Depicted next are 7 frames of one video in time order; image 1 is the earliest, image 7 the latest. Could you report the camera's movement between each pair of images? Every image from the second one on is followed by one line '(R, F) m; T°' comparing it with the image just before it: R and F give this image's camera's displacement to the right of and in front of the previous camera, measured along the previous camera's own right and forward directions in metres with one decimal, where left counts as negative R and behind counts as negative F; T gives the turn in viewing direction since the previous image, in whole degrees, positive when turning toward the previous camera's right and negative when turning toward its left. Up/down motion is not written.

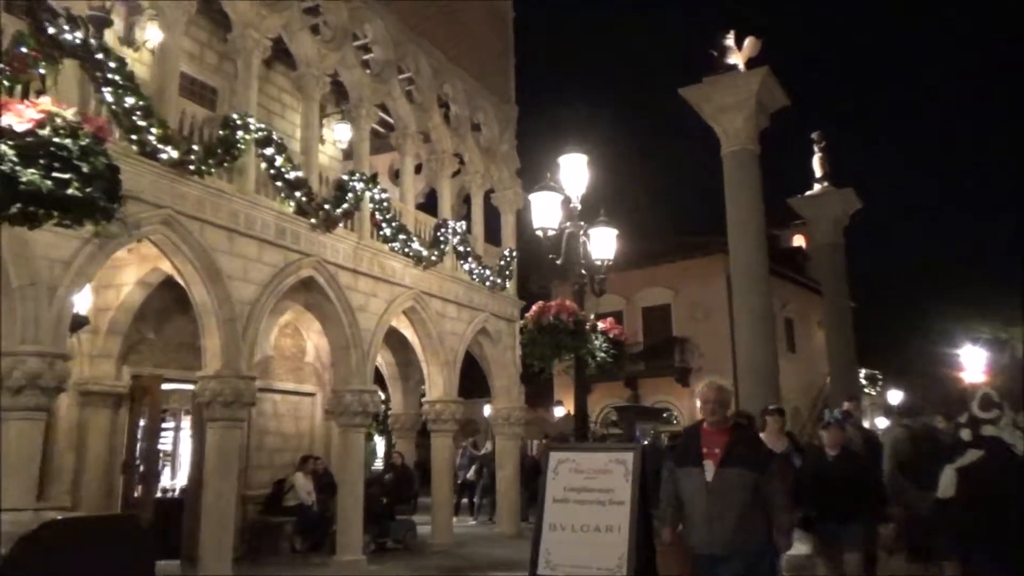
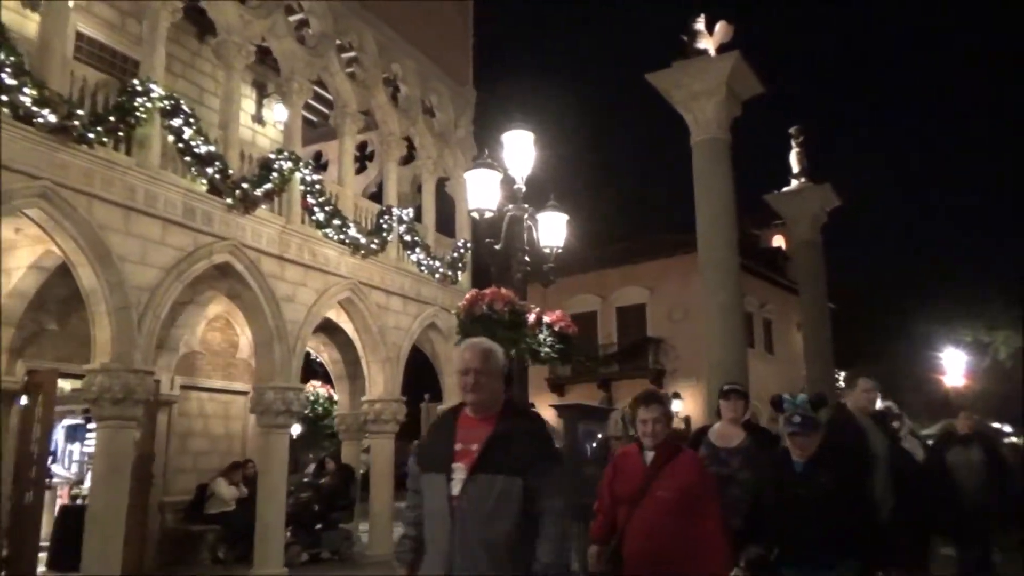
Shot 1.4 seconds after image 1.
(+0.6, +0.9) m; +1°
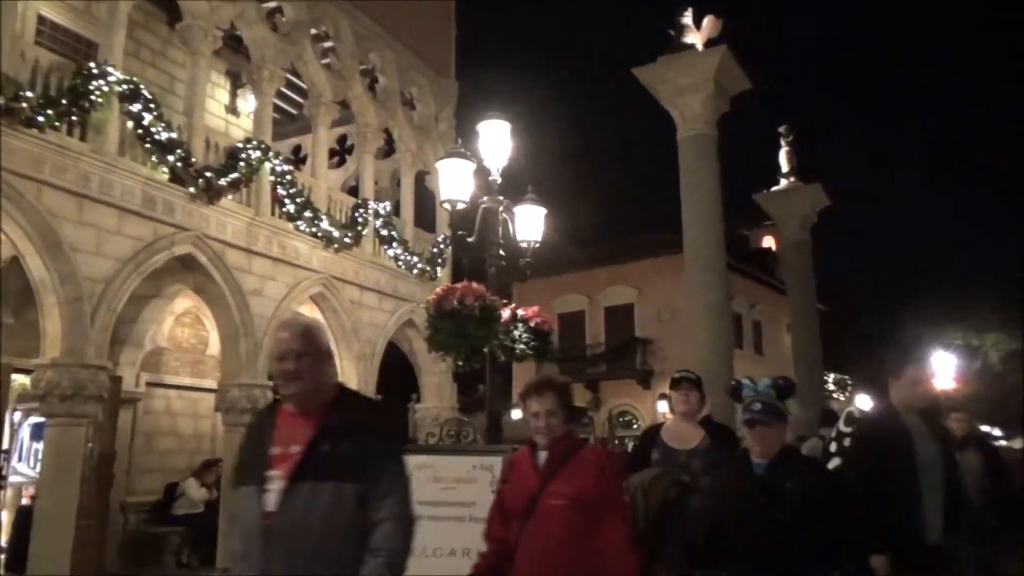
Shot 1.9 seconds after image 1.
(+0.2, +0.3) m; +1°
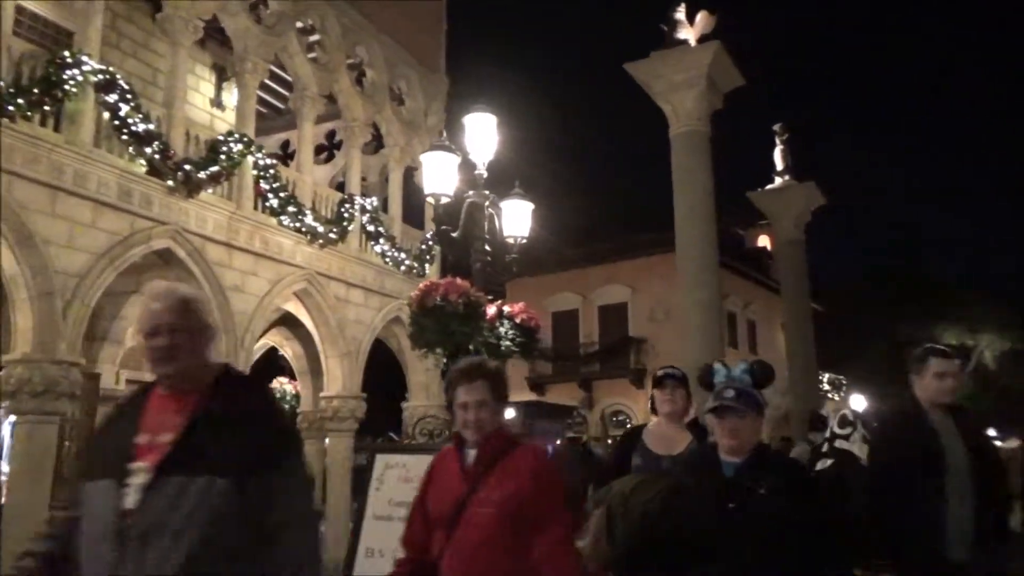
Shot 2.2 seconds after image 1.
(+0.1, +0.2) m; 0°
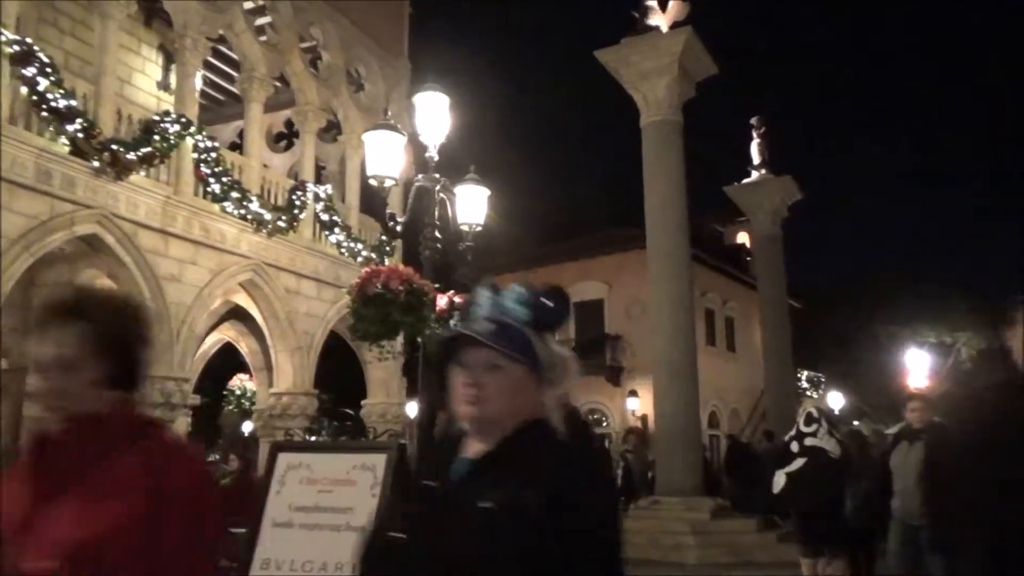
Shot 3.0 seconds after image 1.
(+0.4, +0.5) m; +1°
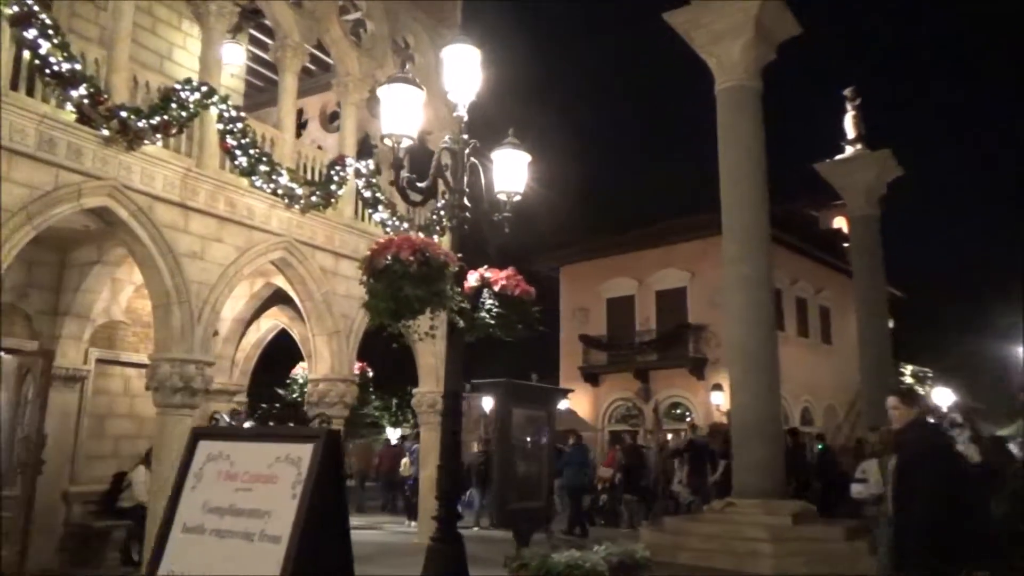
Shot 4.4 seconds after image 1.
(+0.5, +1.0) m; -7°
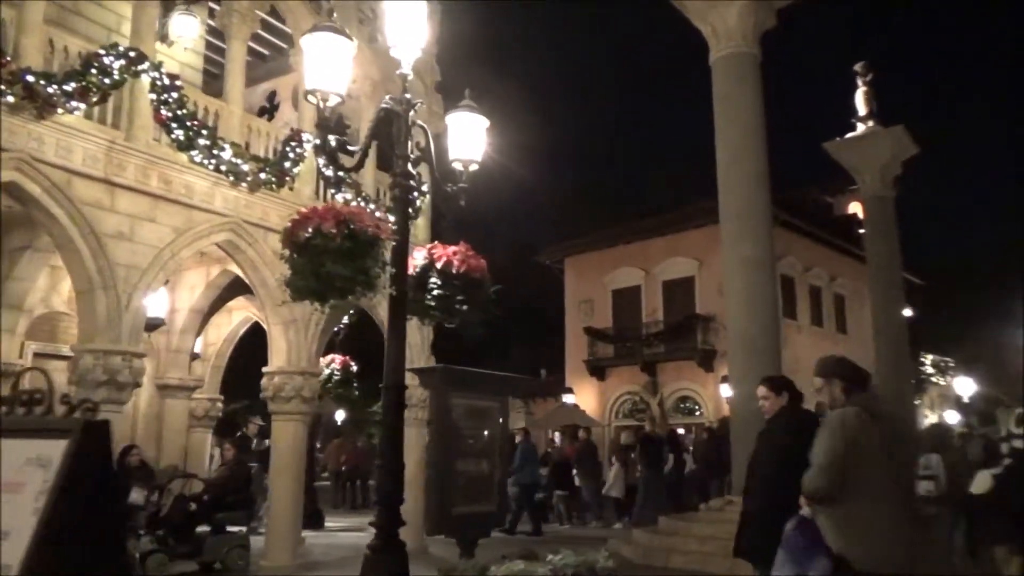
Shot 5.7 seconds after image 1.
(+0.6, +0.9) m; -1°
